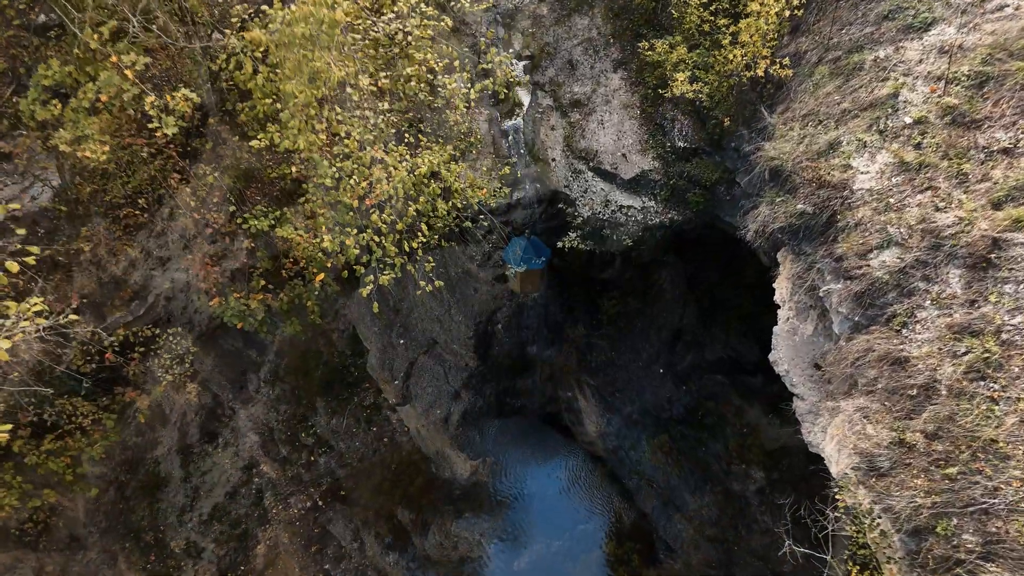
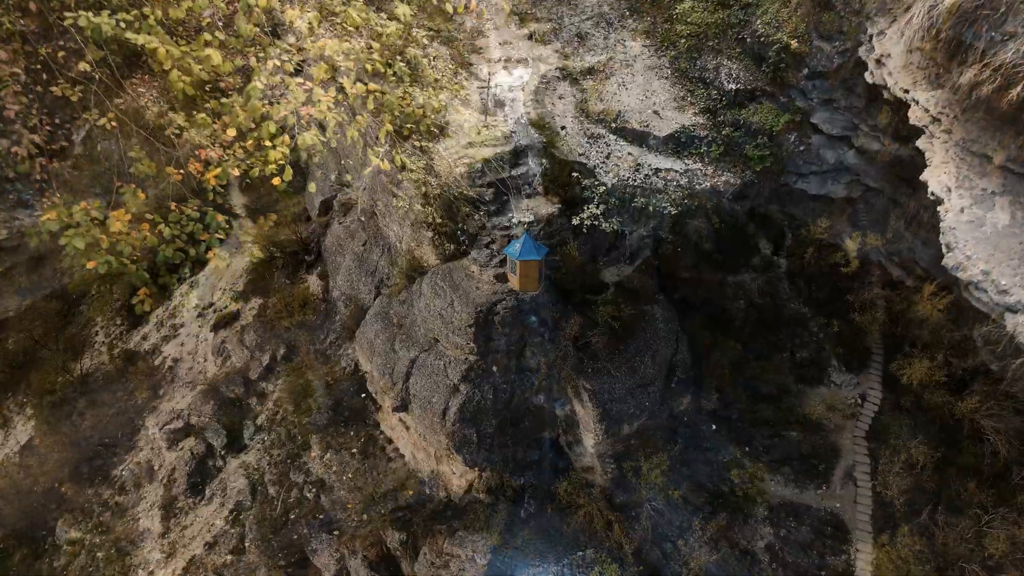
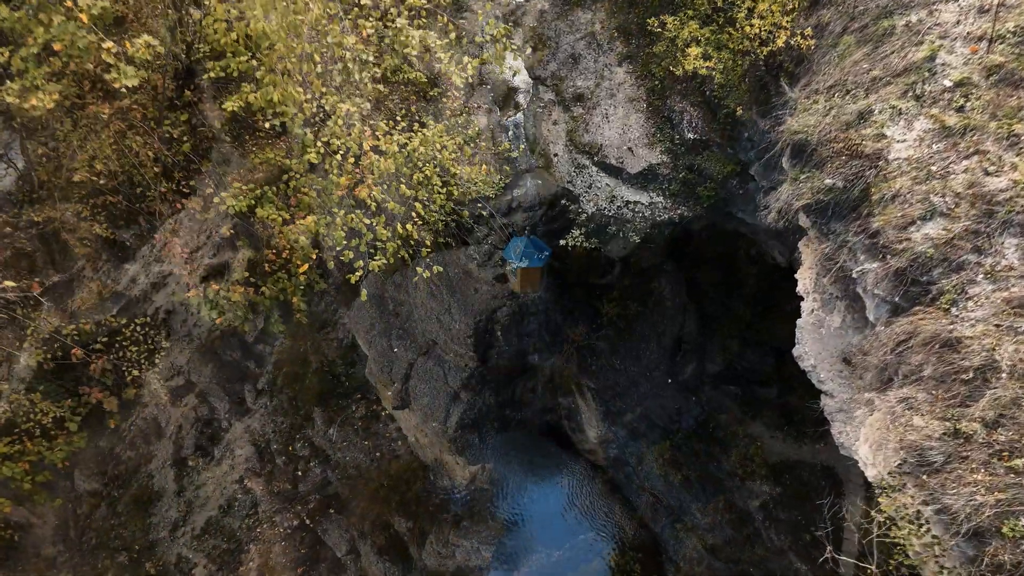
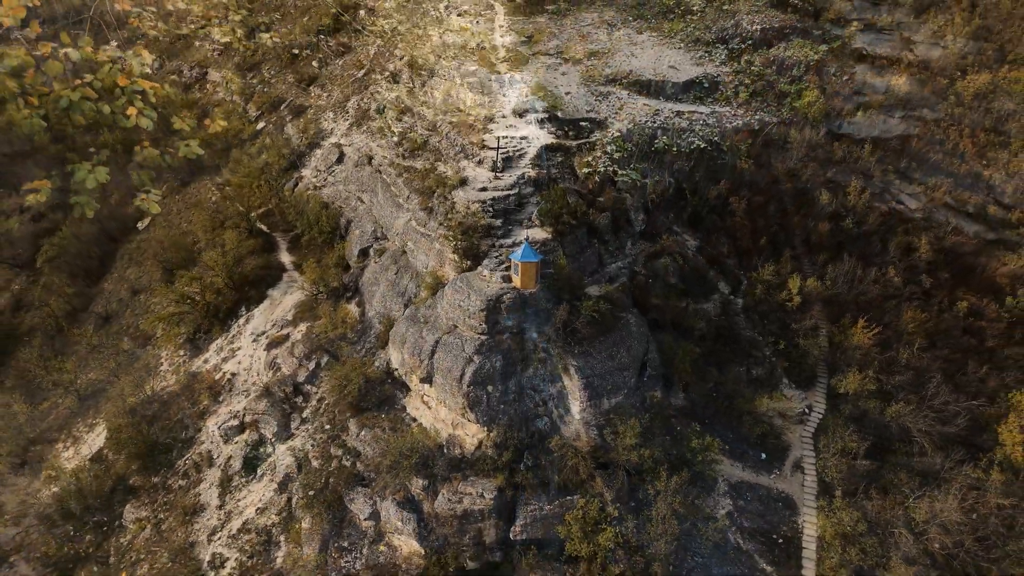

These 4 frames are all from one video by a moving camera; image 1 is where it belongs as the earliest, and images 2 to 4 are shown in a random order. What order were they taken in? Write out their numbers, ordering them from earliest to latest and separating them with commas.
3, 2, 4
